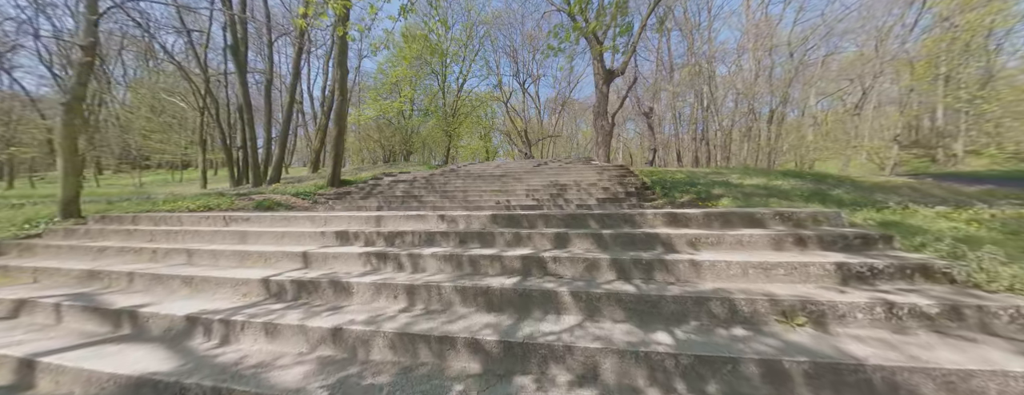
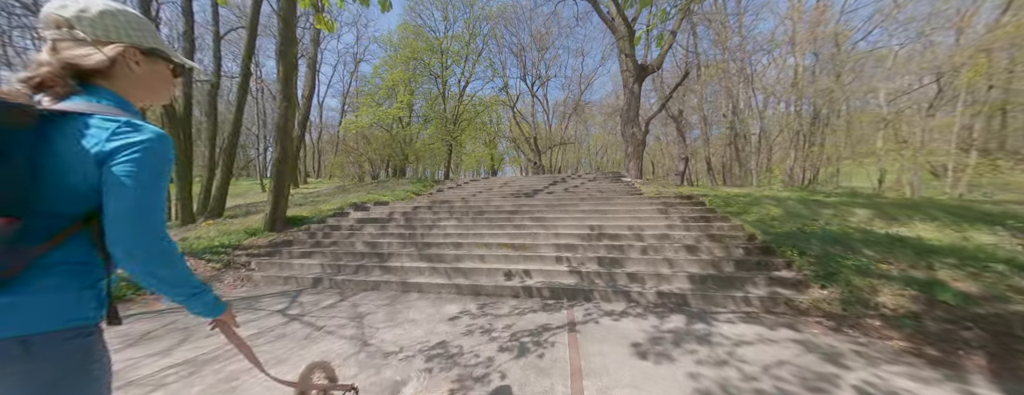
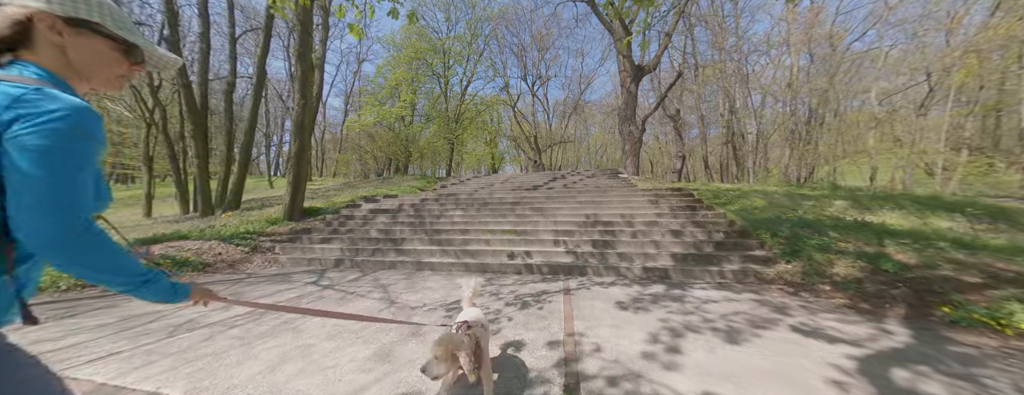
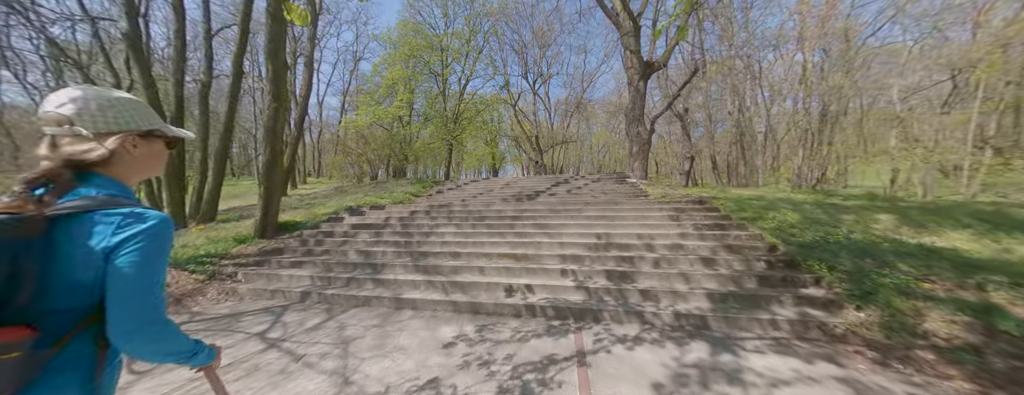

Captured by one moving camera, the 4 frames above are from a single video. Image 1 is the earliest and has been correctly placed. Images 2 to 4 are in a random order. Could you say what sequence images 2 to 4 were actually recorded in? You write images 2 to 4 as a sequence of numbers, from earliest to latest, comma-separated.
3, 2, 4
